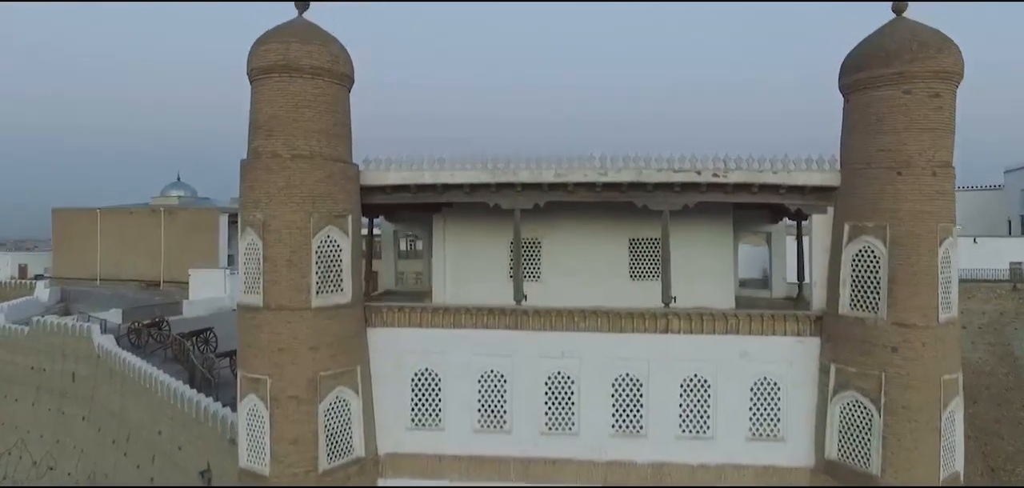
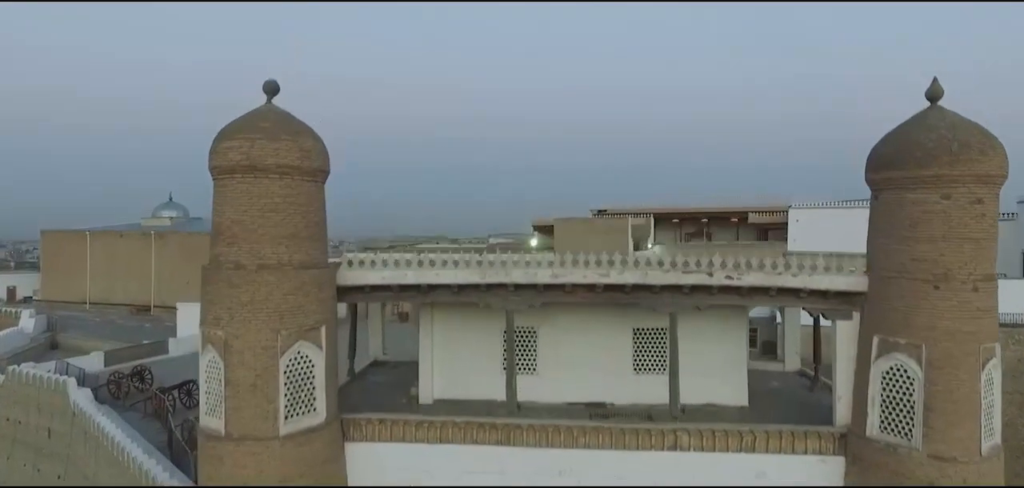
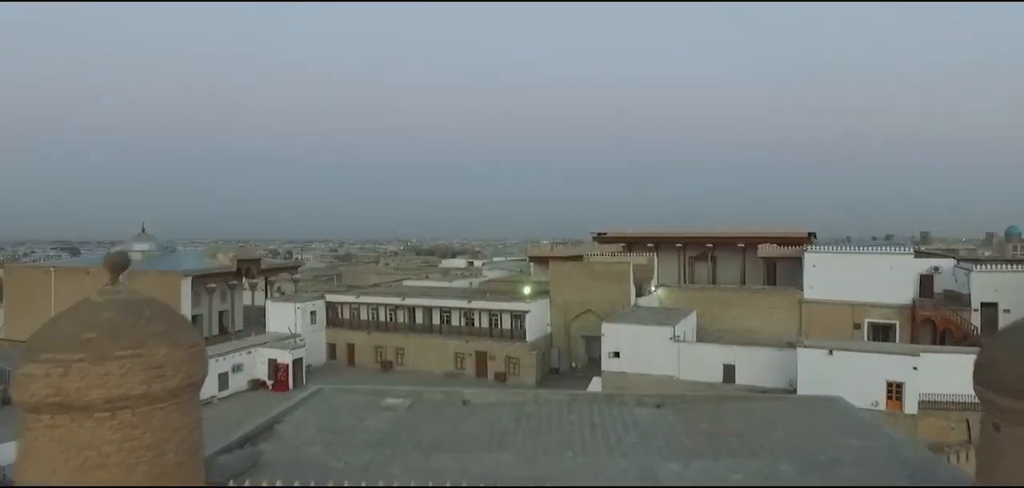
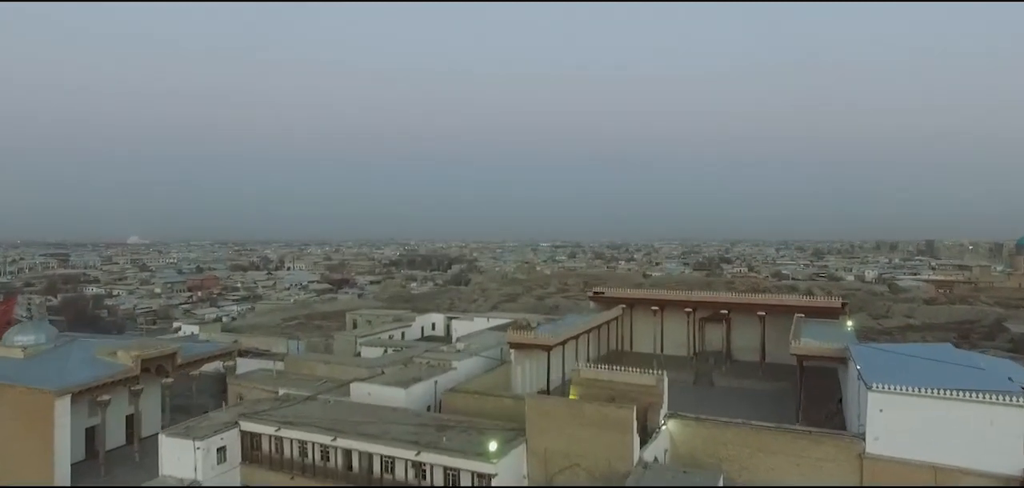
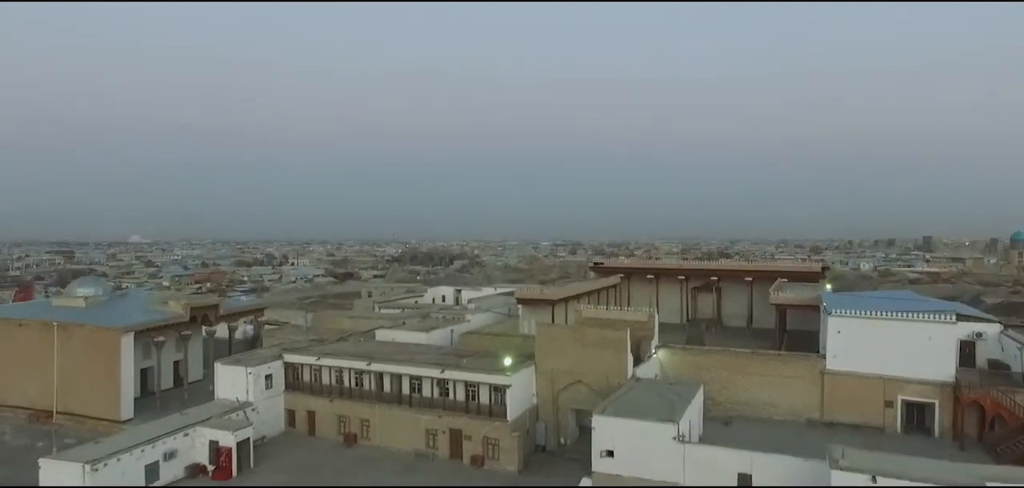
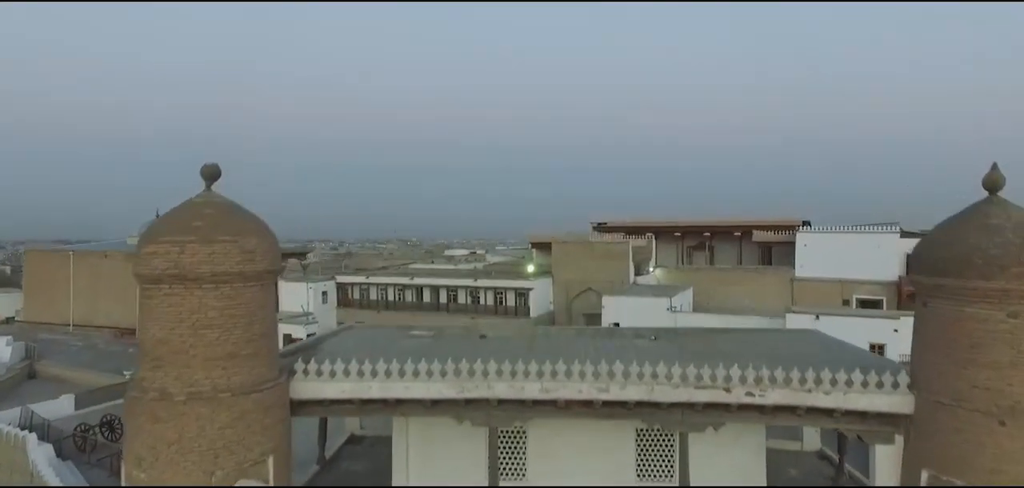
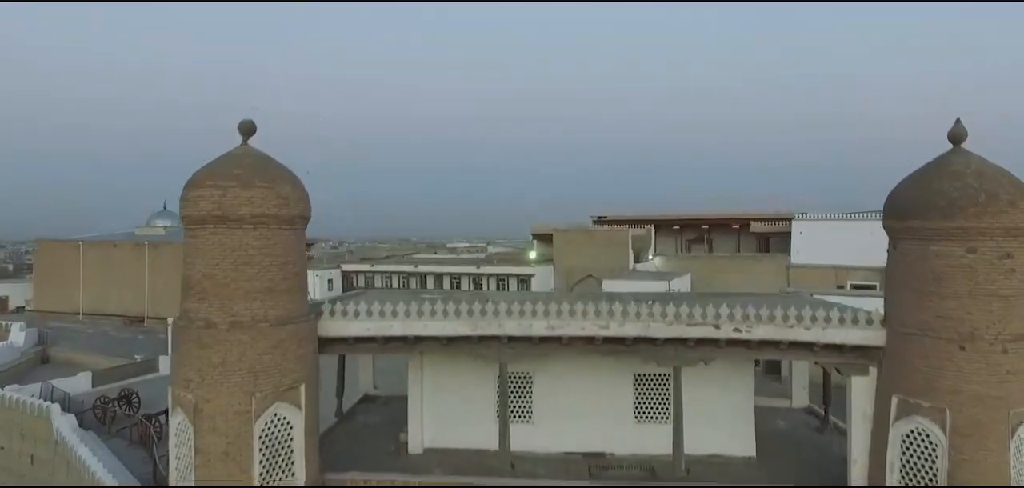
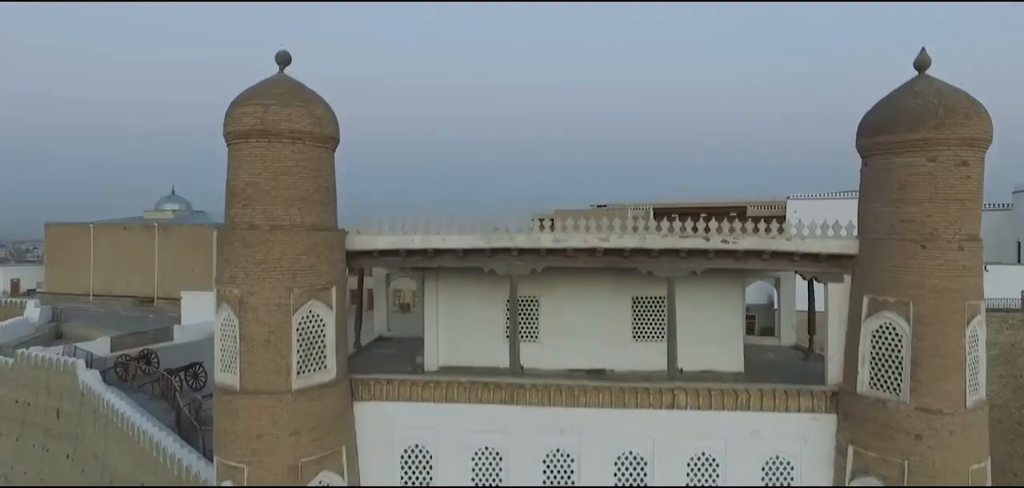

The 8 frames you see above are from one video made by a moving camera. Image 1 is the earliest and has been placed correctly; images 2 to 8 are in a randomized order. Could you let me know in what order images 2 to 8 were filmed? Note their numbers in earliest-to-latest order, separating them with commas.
8, 2, 7, 6, 3, 5, 4
